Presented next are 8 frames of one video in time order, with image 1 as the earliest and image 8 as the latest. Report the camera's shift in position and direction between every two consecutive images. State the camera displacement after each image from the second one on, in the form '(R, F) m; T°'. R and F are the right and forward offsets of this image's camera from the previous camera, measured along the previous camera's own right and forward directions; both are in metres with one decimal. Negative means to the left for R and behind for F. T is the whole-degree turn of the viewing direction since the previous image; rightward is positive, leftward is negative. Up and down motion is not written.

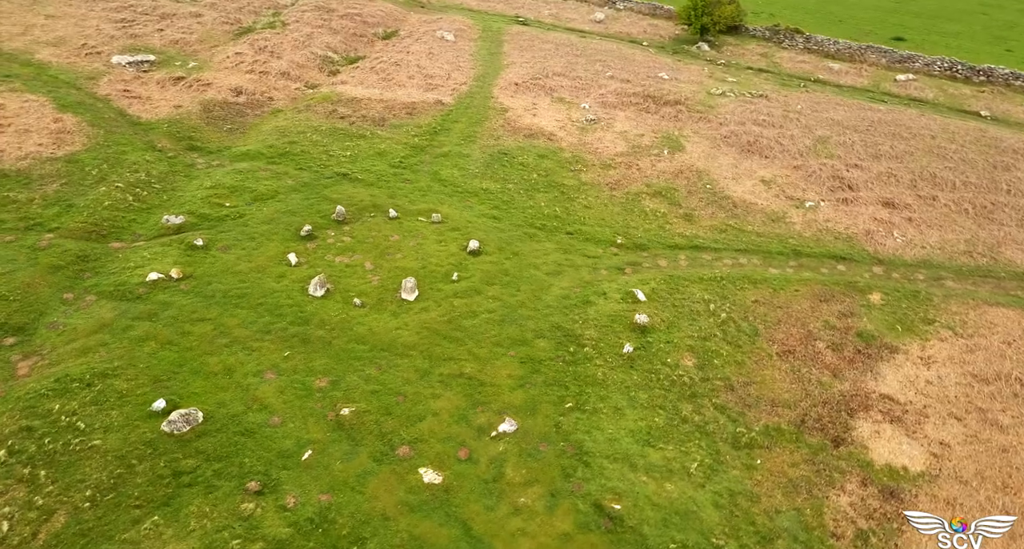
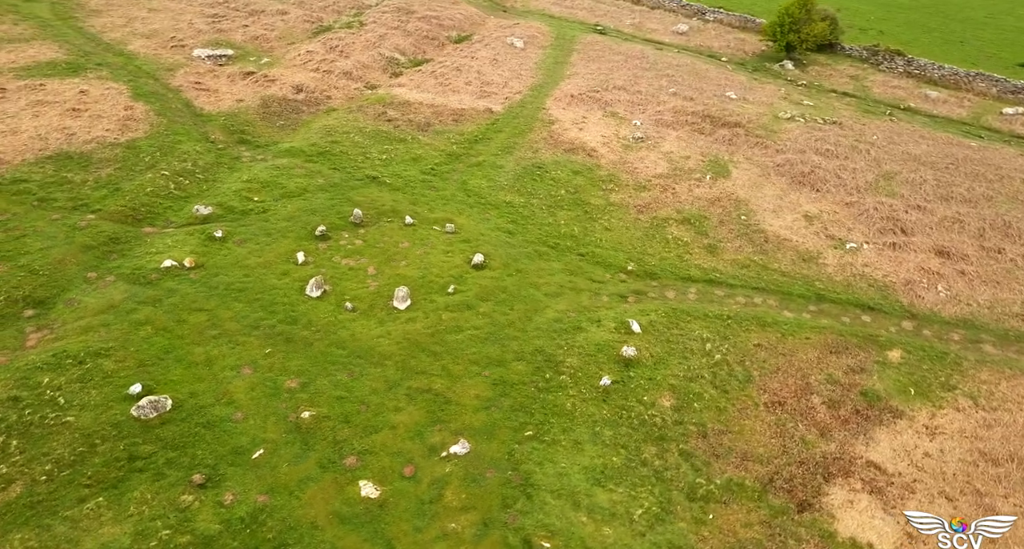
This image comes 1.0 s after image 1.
(+2.5, +0.3) m; -7°
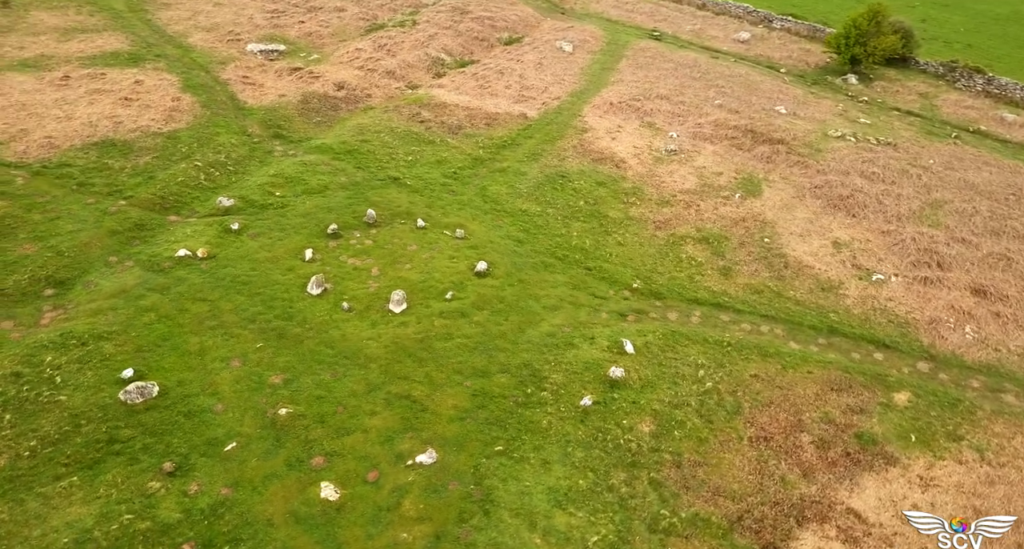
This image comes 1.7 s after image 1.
(+1.8, +0.1) m; -5°
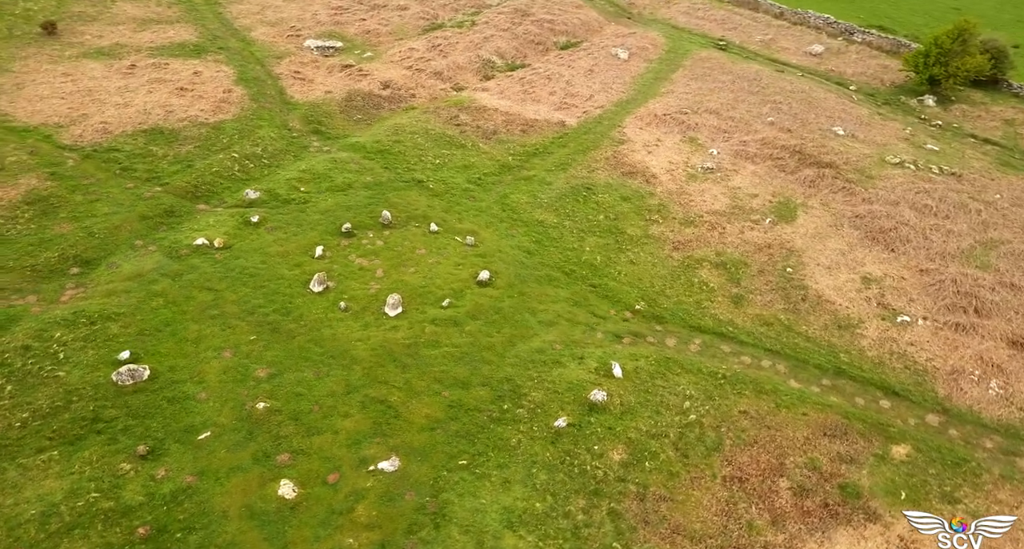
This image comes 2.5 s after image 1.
(+2.0, +0.1) m; -6°
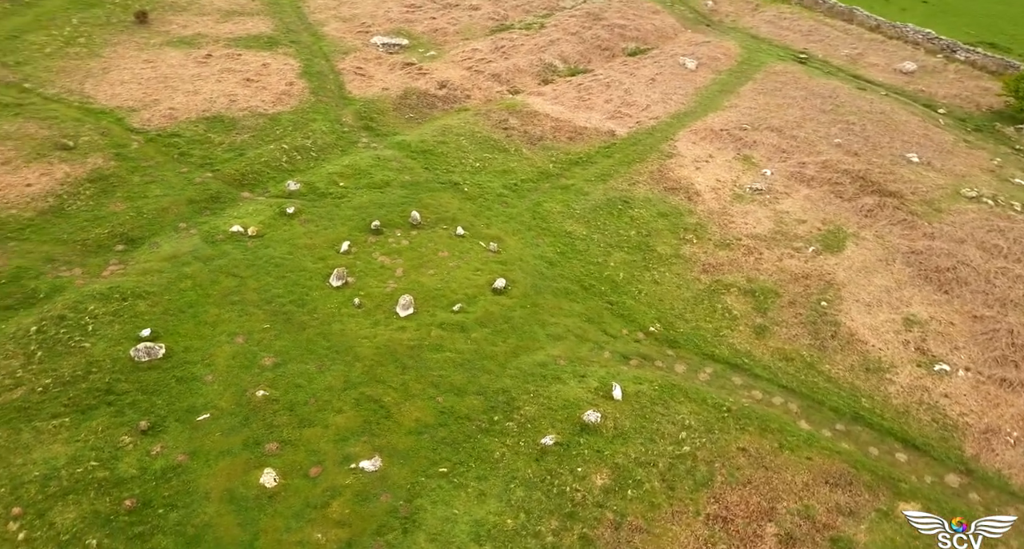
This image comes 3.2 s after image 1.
(+1.8, +0.1) m; -6°
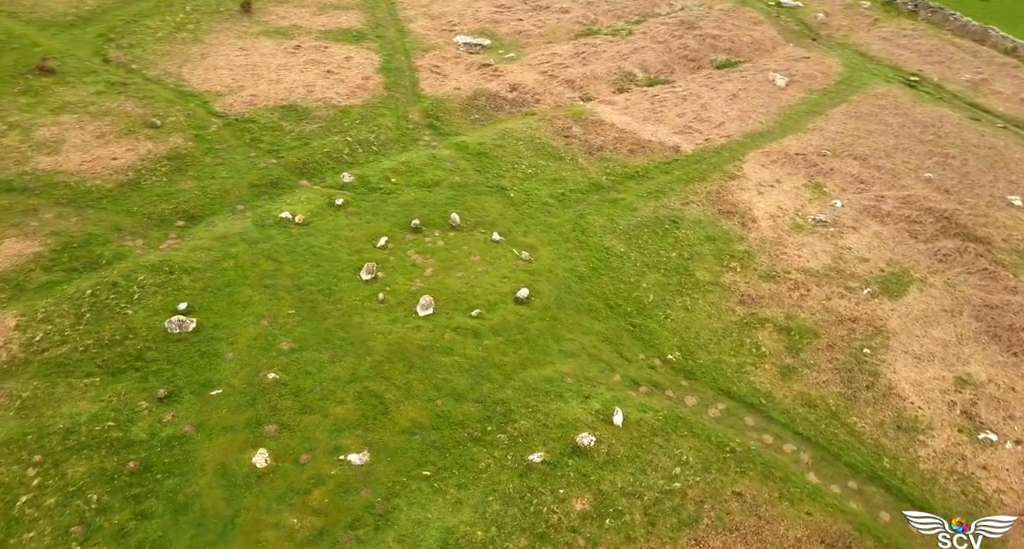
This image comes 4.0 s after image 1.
(+2.0, +0.1) m; -8°
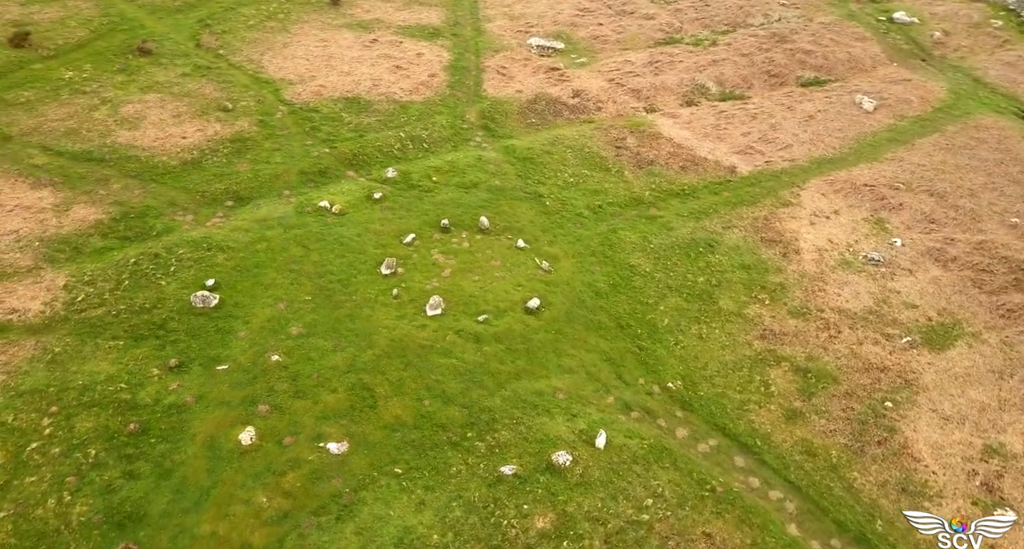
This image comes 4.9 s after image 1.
(+2.3, 0.0) m; -8°
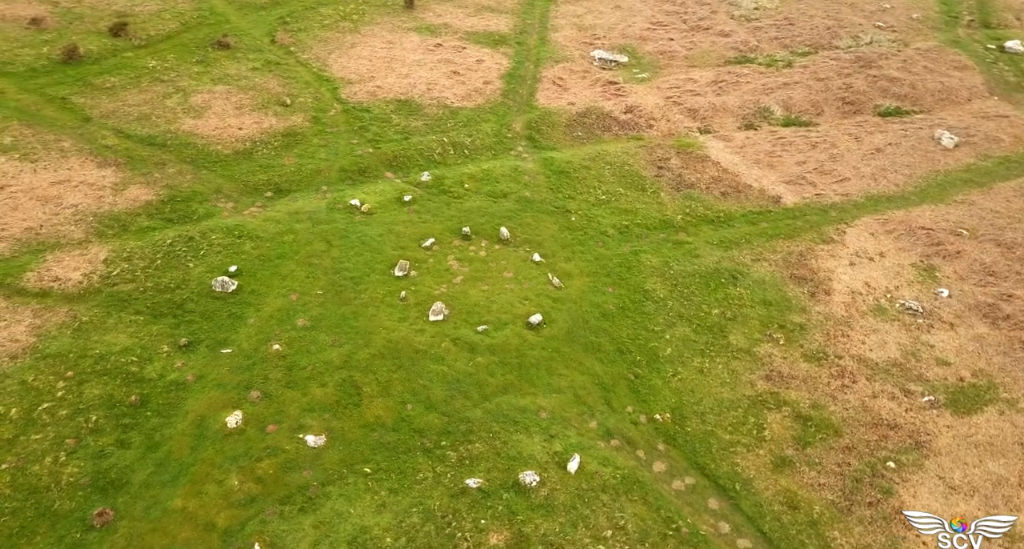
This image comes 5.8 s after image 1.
(+2.3, -0.1) m; -7°
